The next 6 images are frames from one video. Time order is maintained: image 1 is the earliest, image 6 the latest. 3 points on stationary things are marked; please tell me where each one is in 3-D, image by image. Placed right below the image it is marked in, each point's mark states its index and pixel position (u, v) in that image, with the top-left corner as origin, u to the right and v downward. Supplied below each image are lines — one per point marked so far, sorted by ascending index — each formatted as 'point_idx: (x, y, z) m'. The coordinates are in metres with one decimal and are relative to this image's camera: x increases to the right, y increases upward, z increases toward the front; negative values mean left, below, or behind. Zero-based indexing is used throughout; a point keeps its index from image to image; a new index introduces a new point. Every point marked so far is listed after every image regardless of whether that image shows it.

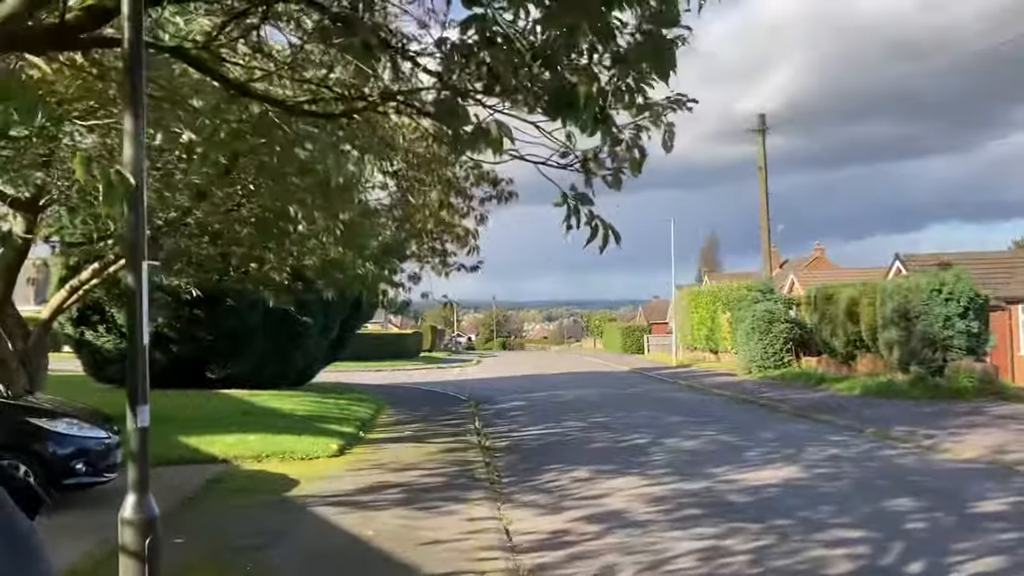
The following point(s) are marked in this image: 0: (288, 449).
0: (-3.2, -2.3, +13.3) m
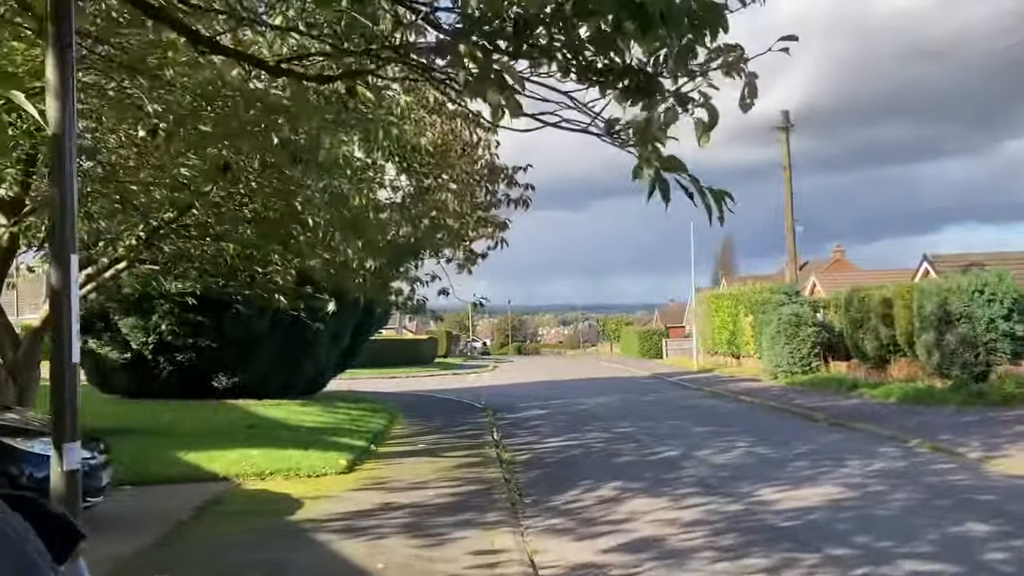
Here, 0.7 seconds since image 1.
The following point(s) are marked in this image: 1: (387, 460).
0: (-2.9, -2.4, +12.5) m
1: (-1.8, -2.5, +13.8) m
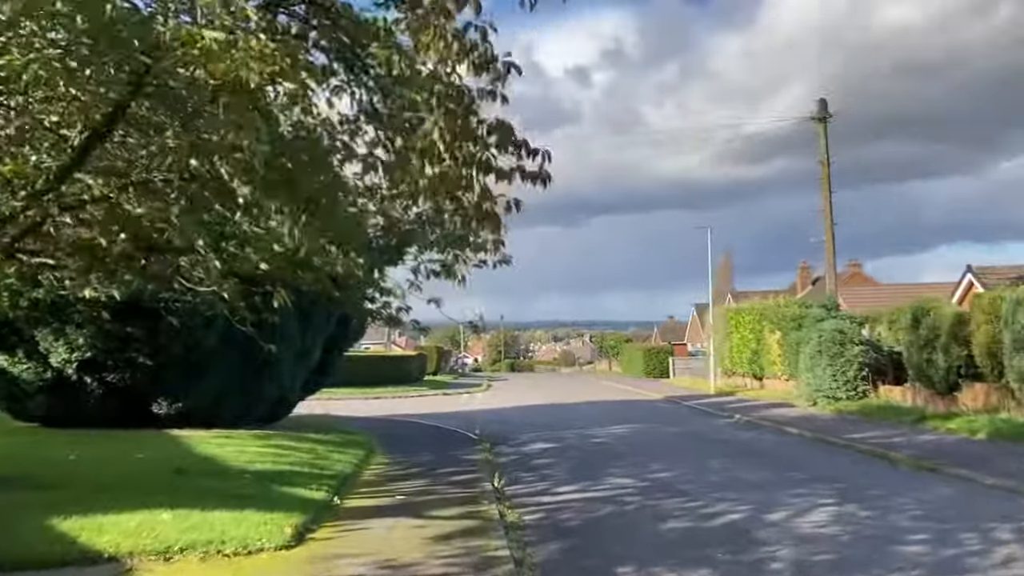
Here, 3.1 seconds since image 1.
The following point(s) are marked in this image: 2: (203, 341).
0: (-2.8, -2.4, +8.8) m
1: (-1.7, -2.6, +10.2) m
2: (-5.4, -0.9, +16.5) m
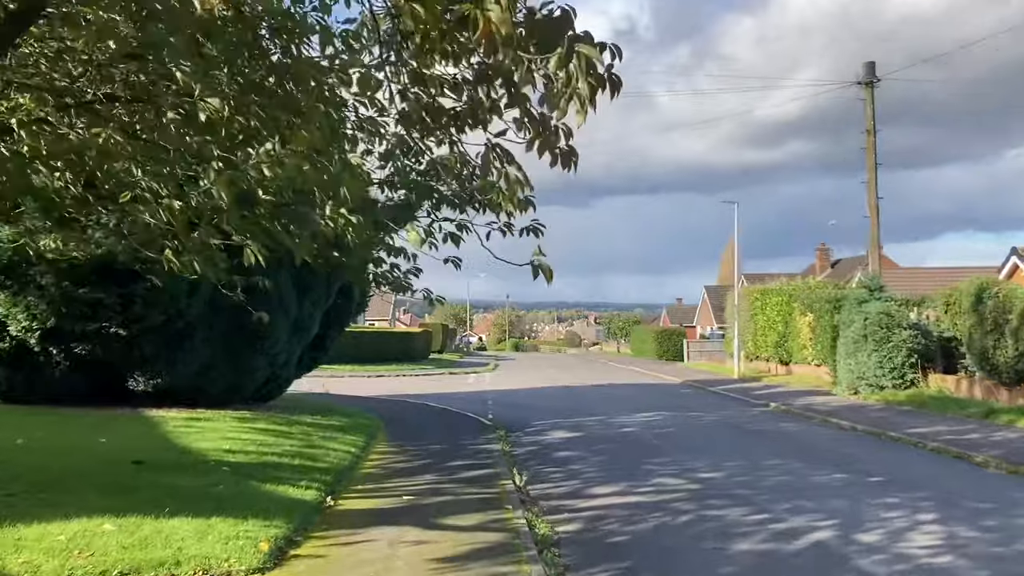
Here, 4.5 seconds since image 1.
0: (-2.5, -2.0, +6.9) m
1: (-1.4, -2.2, +8.2) m
2: (-5.1, -0.3, +14.5) m
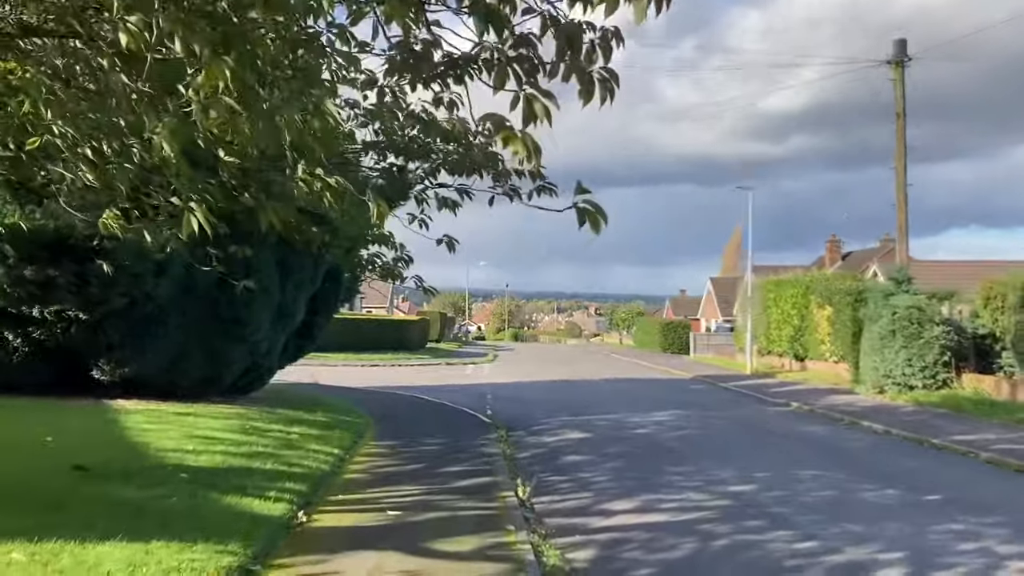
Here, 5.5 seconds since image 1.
0: (-2.5, -1.8, +5.5) m
1: (-1.4, -2.0, +6.8) m
2: (-5.0, 0.0, +13.1) m
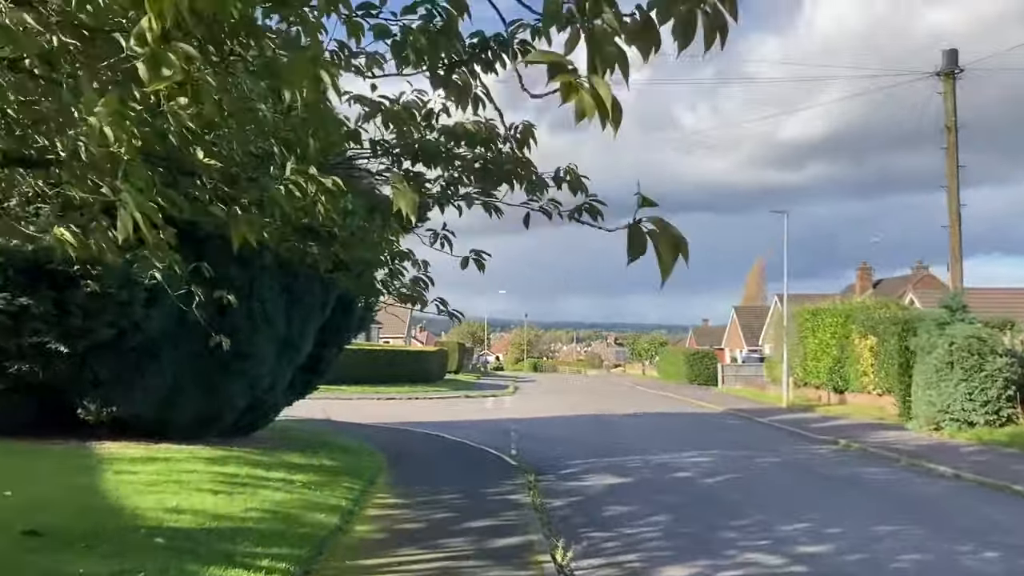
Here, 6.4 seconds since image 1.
0: (-2.2, -1.9, +4.1) m
1: (-1.1, -2.2, +5.4) m
2: (-4.7, -0.4, +11.8) m
